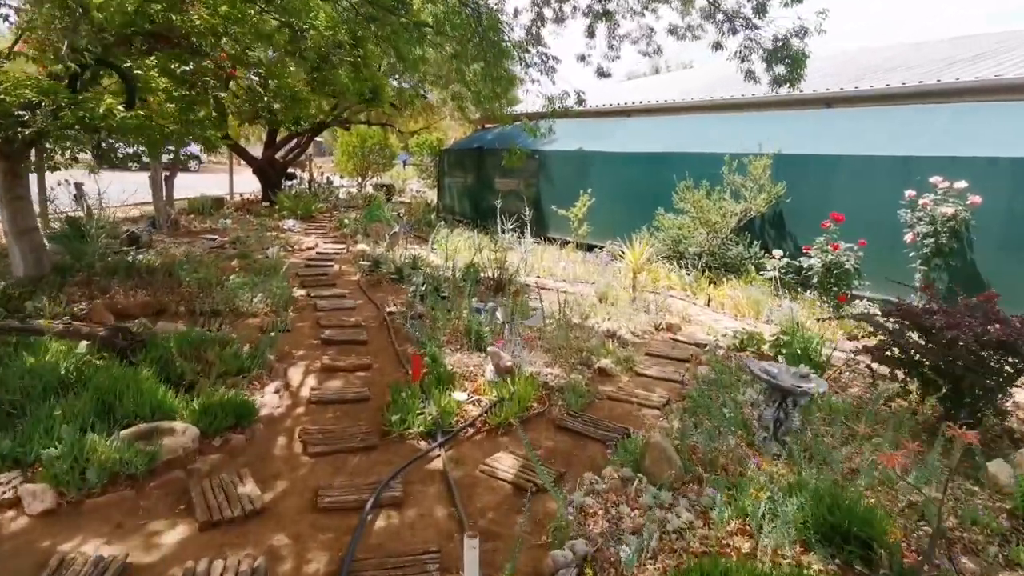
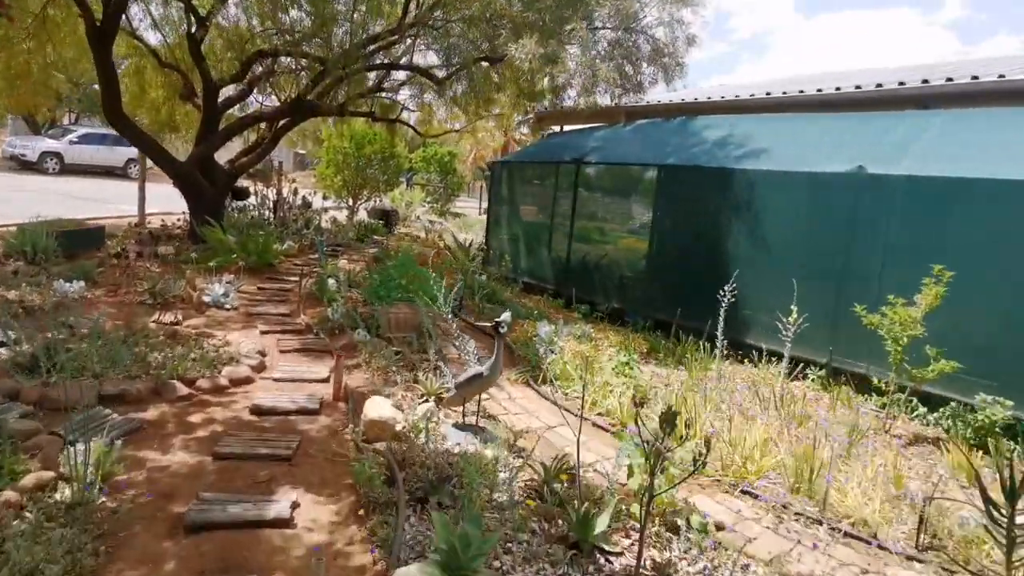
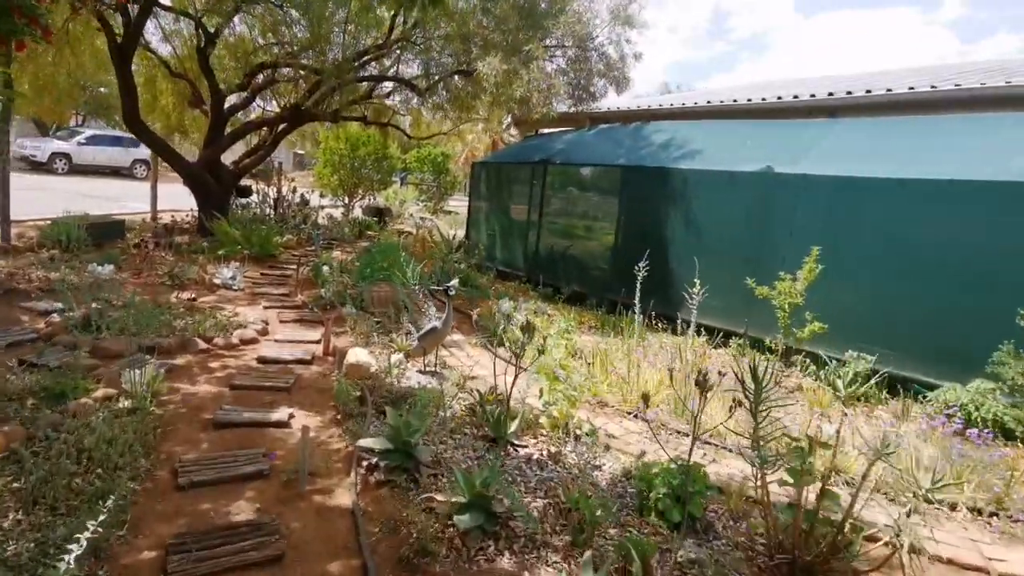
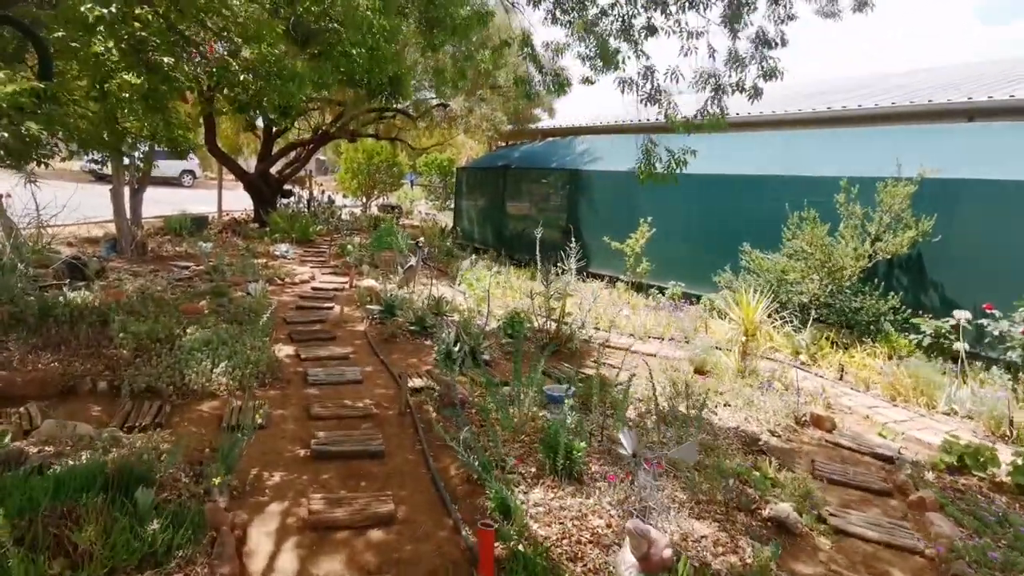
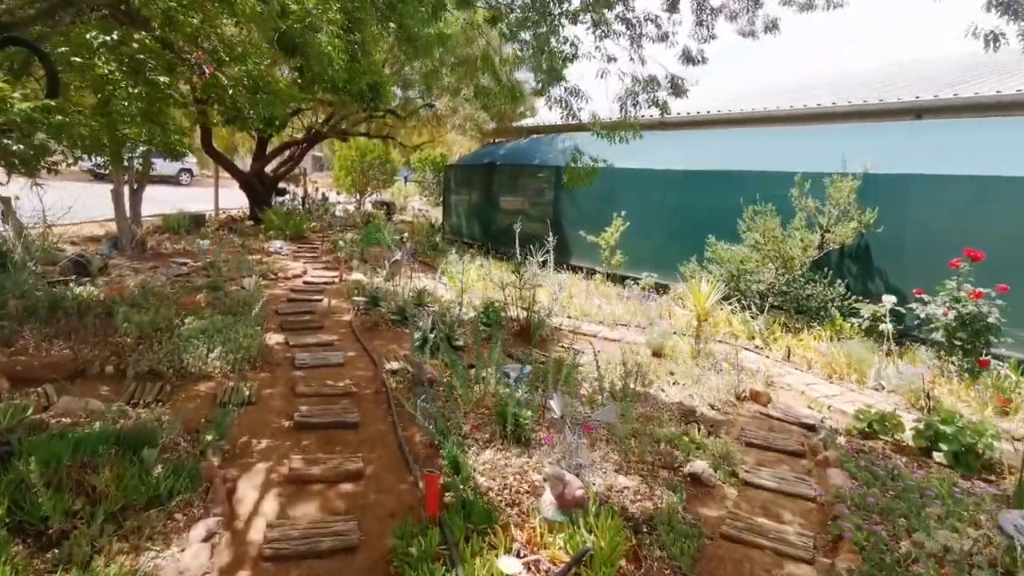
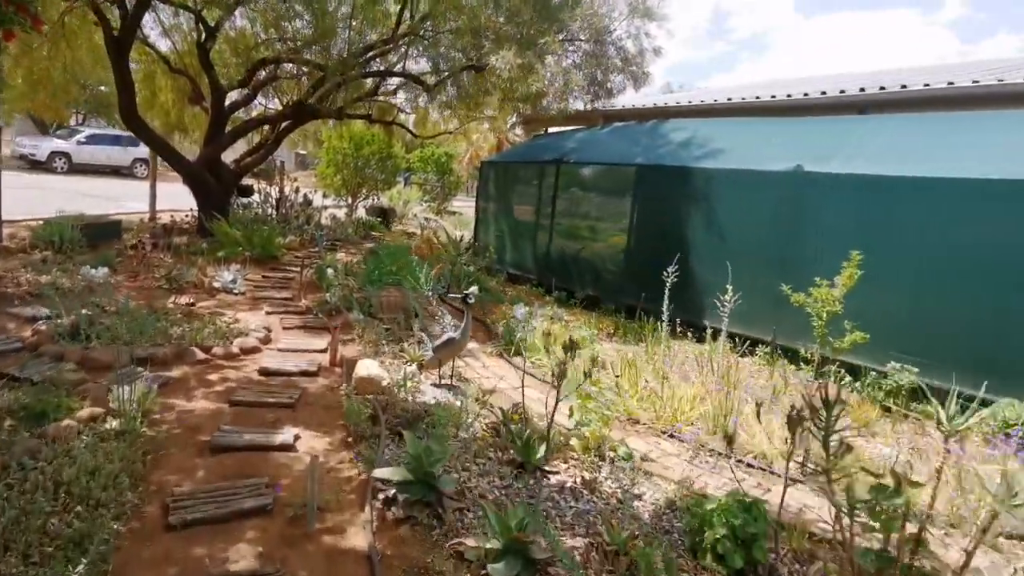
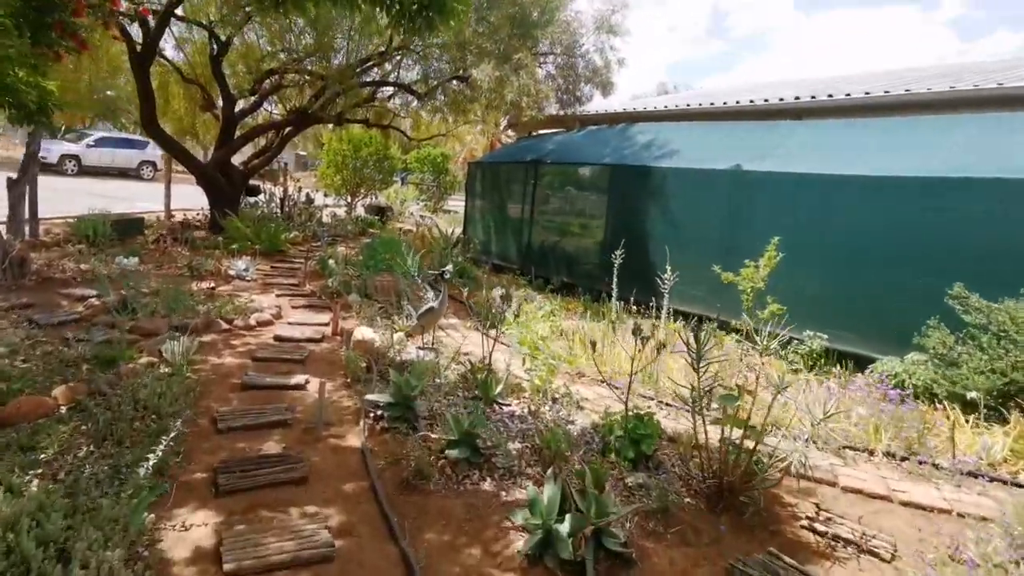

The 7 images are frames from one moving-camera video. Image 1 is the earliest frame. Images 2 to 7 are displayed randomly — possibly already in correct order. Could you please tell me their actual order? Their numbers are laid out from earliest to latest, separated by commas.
5, 4, 7, 3, 6, 2
